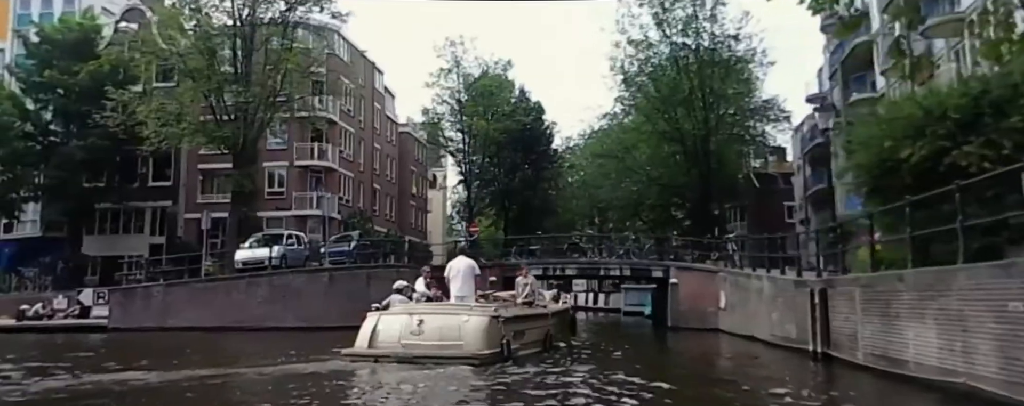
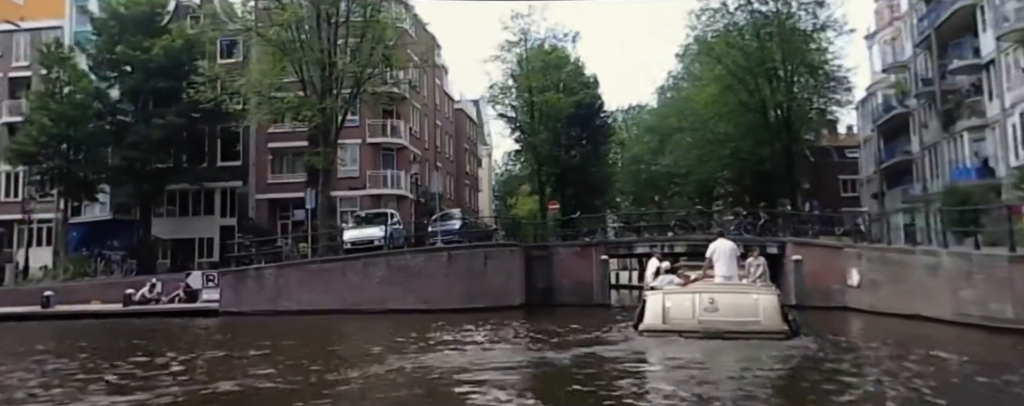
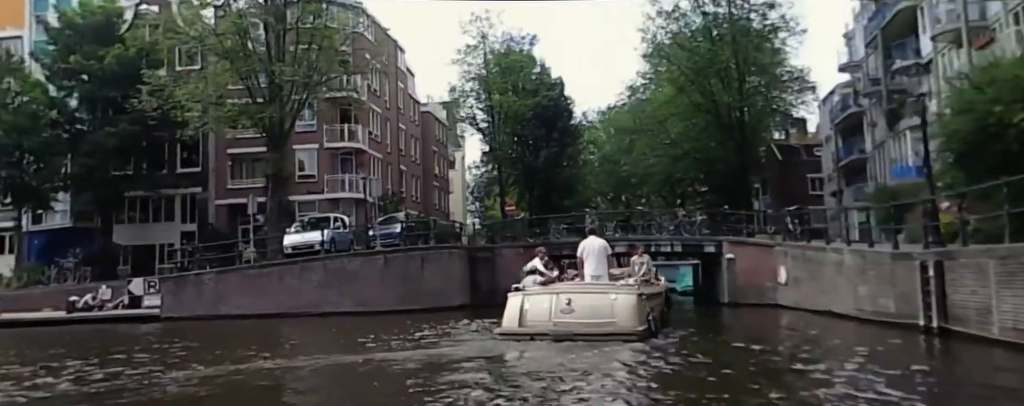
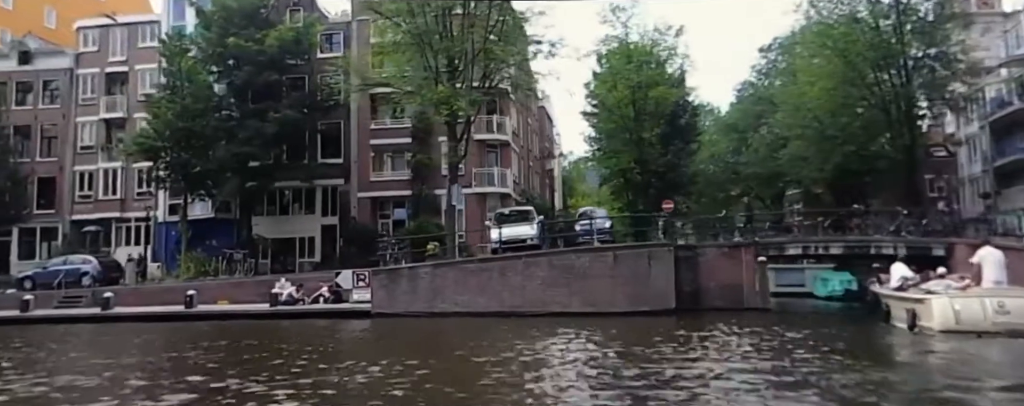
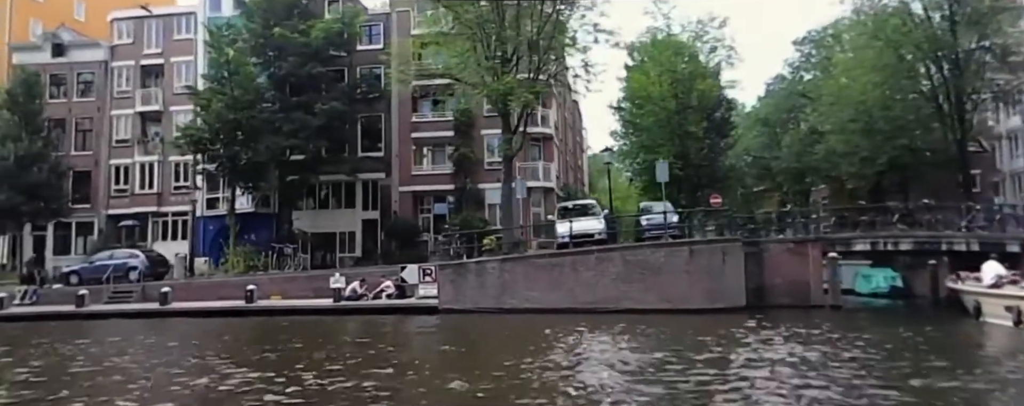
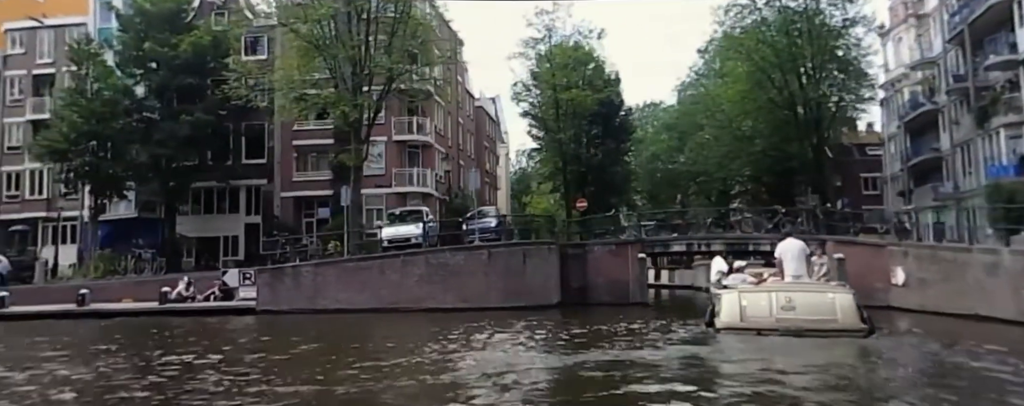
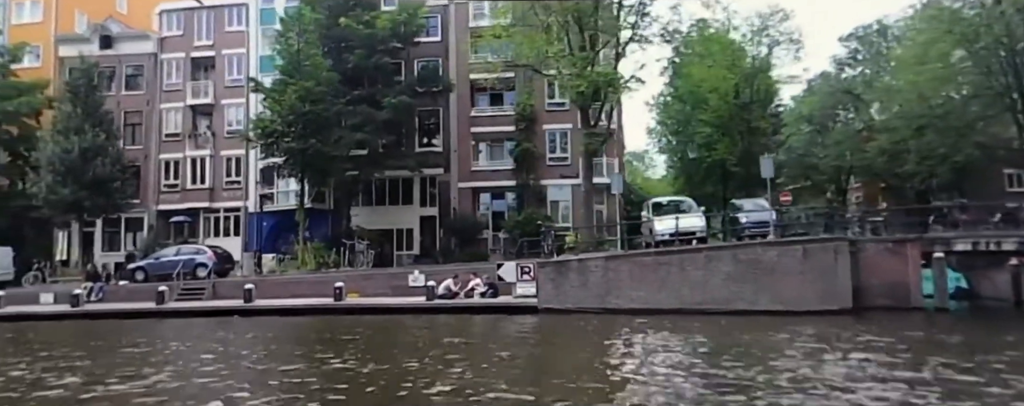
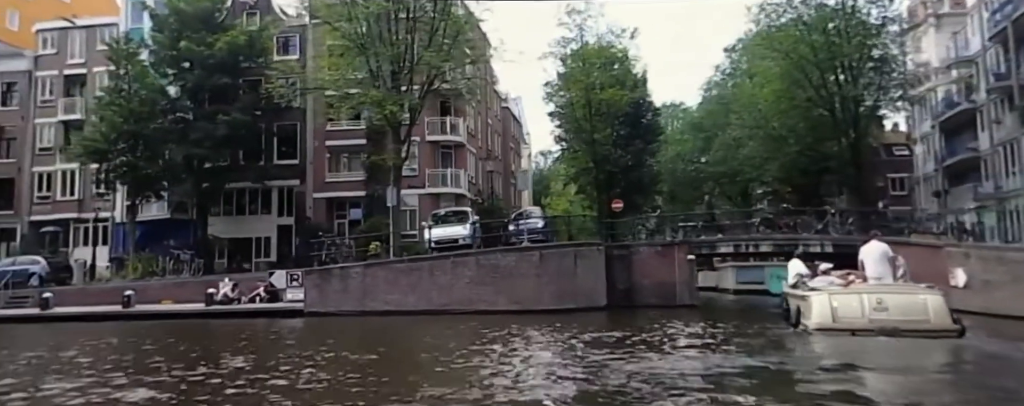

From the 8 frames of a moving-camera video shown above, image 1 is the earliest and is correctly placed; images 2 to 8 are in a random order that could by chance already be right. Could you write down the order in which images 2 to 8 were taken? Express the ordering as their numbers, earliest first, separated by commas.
3, 2, 6, 8, 4, 5, 7
